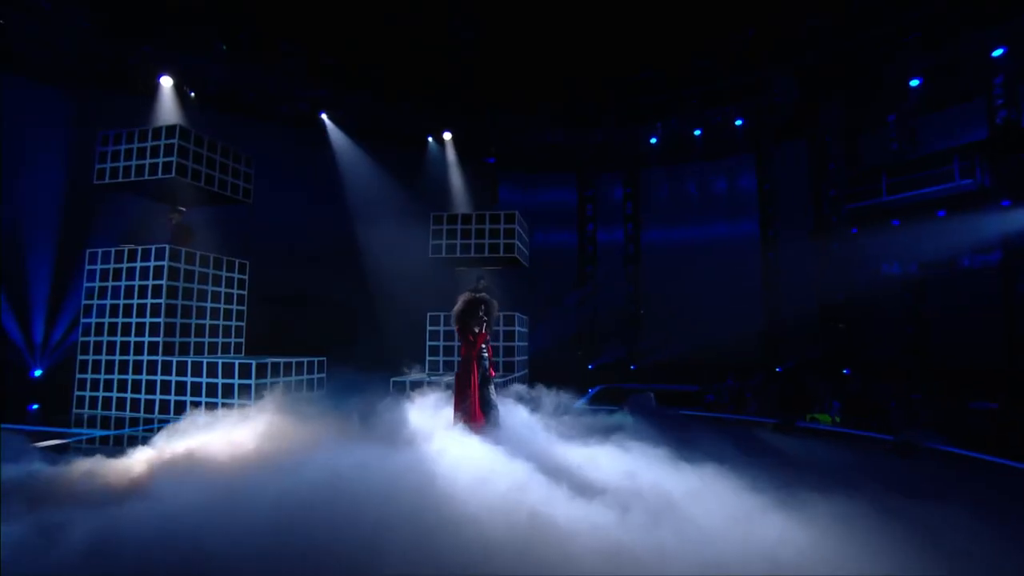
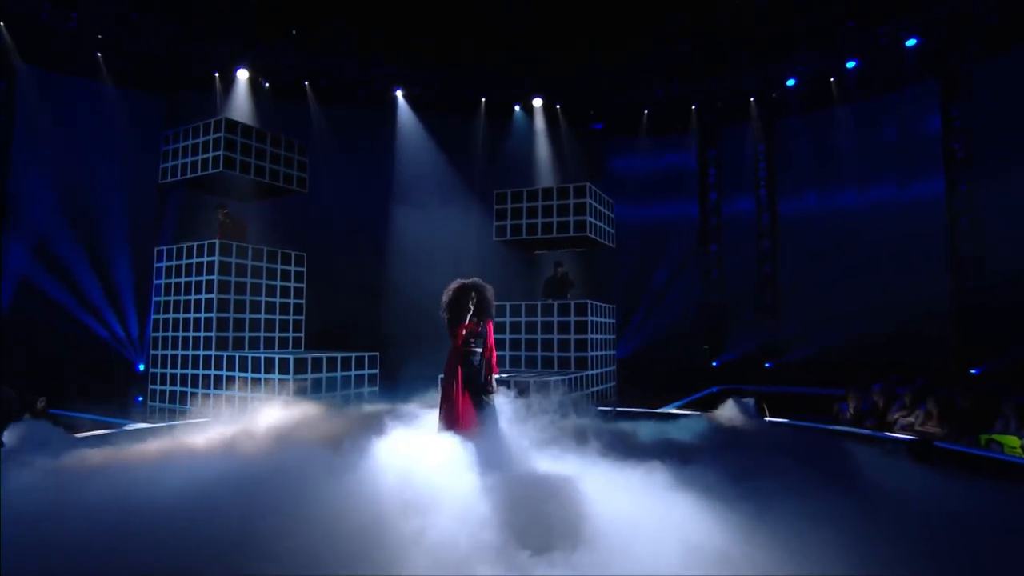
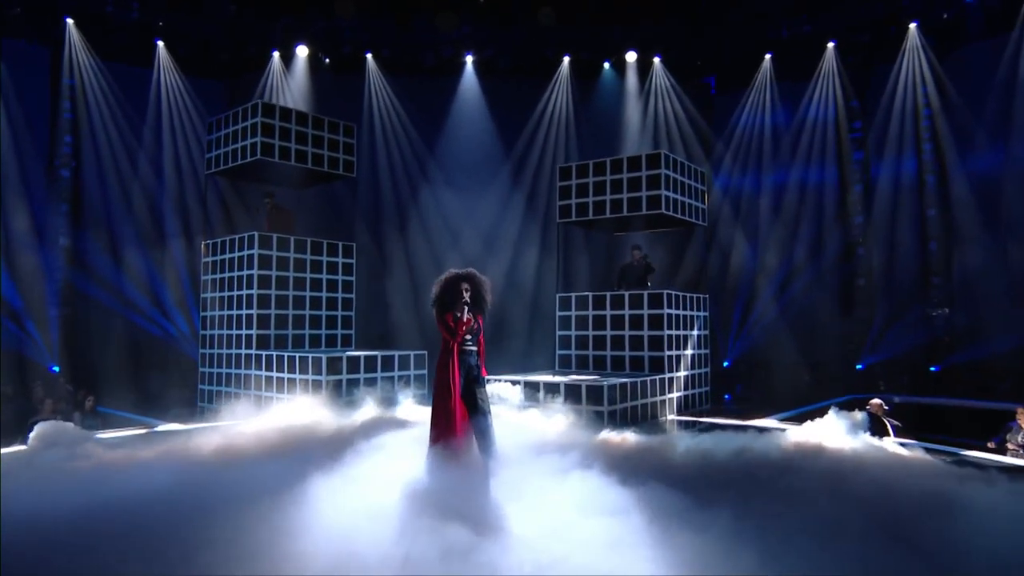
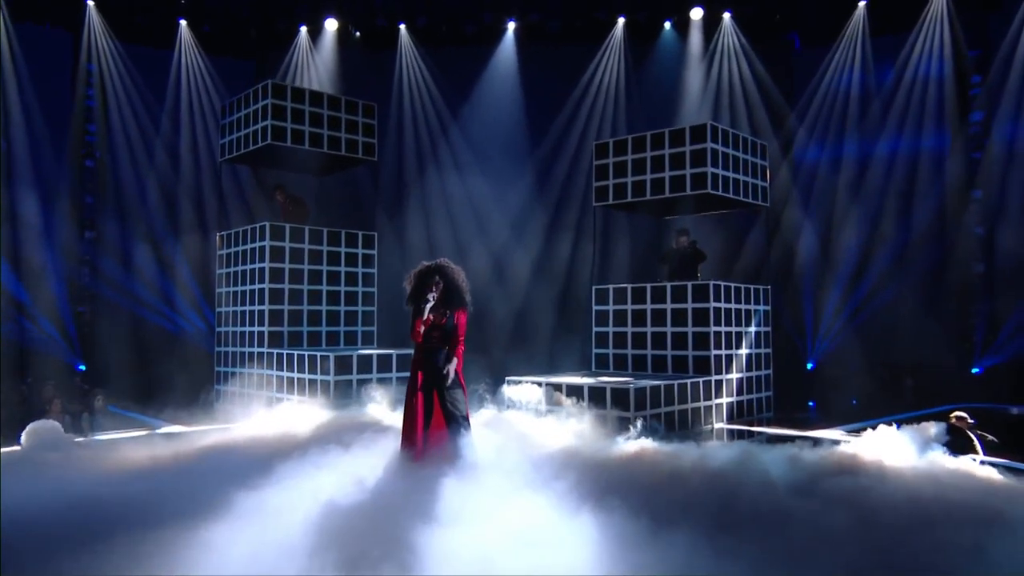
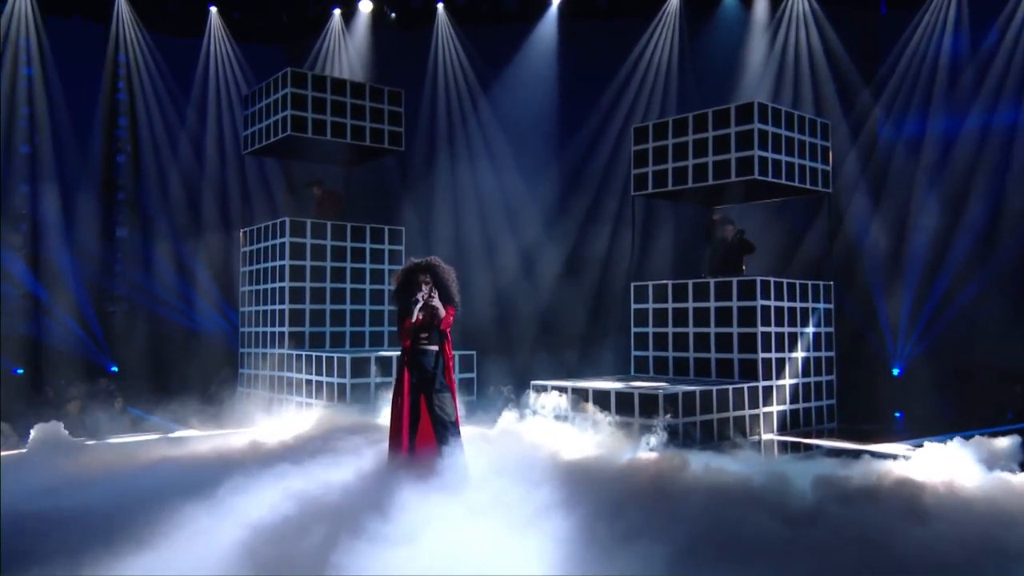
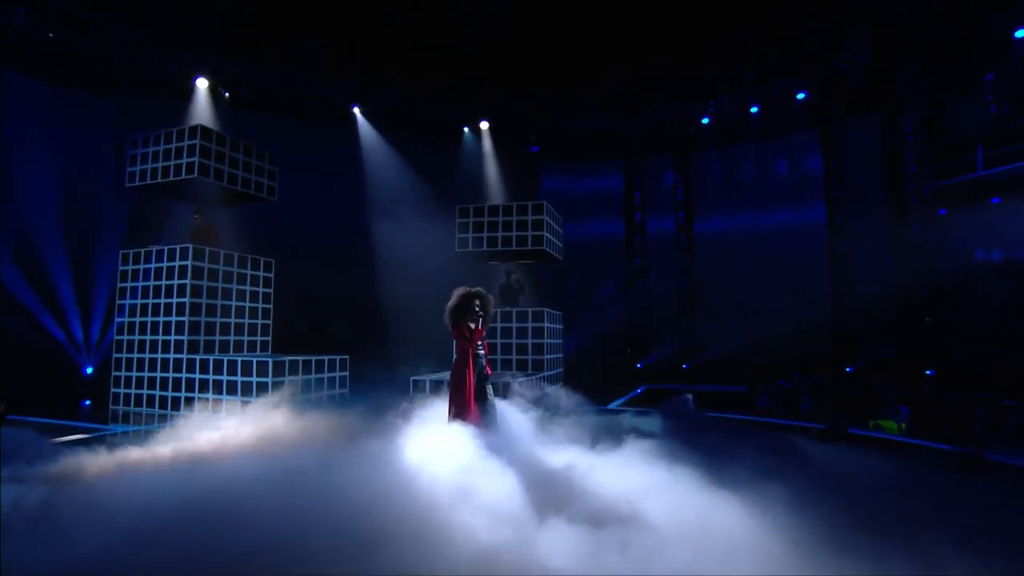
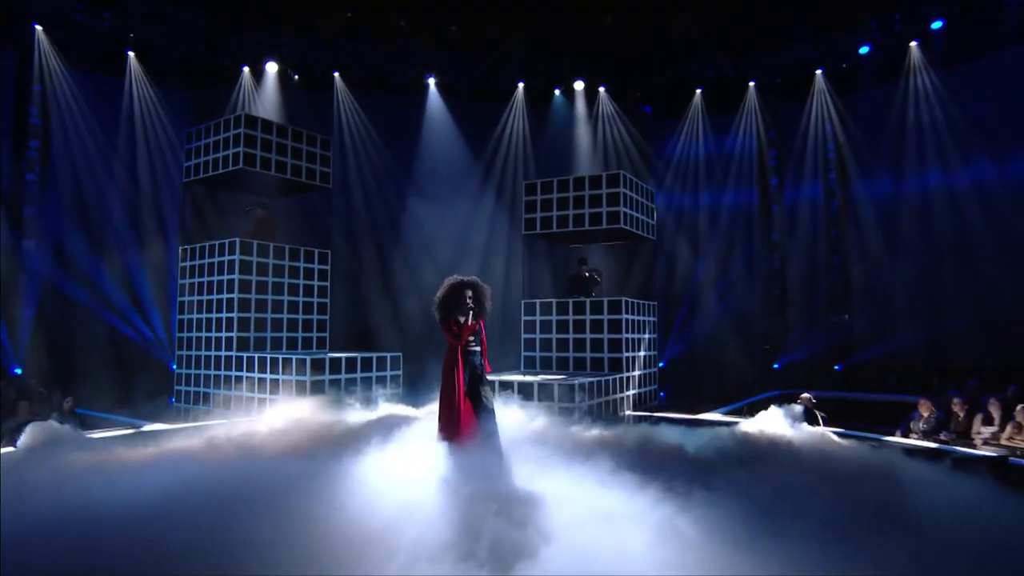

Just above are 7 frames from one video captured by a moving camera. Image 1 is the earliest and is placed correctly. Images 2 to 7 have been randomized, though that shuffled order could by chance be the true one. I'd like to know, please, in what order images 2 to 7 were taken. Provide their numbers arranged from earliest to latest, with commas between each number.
6, 2, 7, 3, 4, 5
